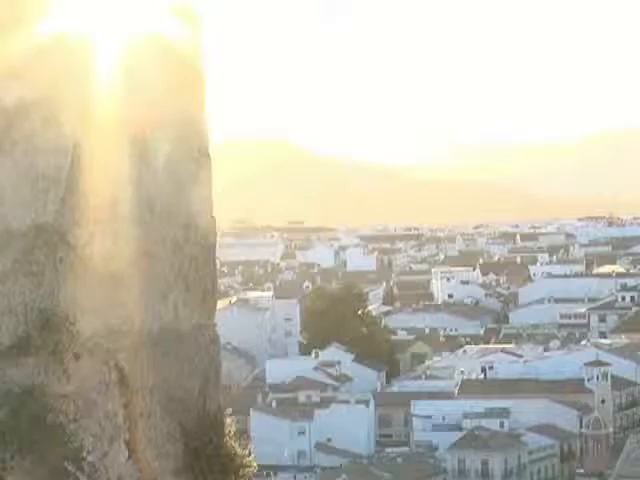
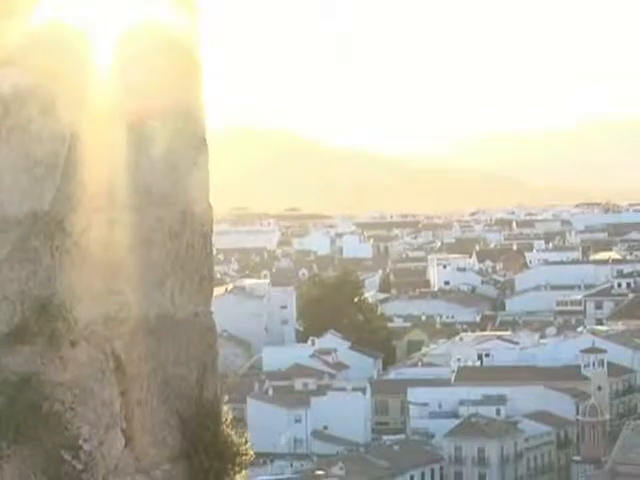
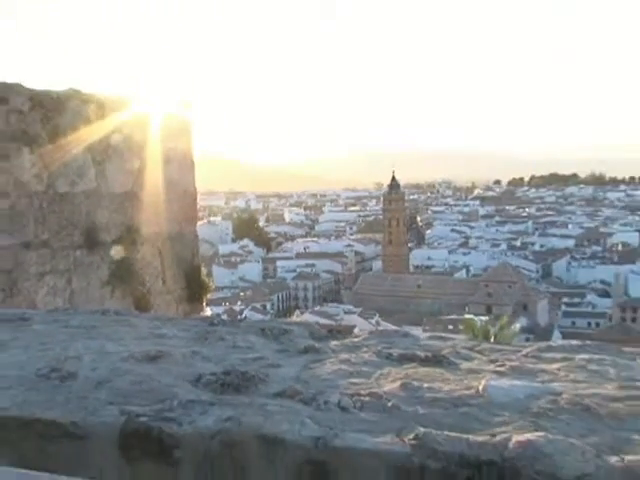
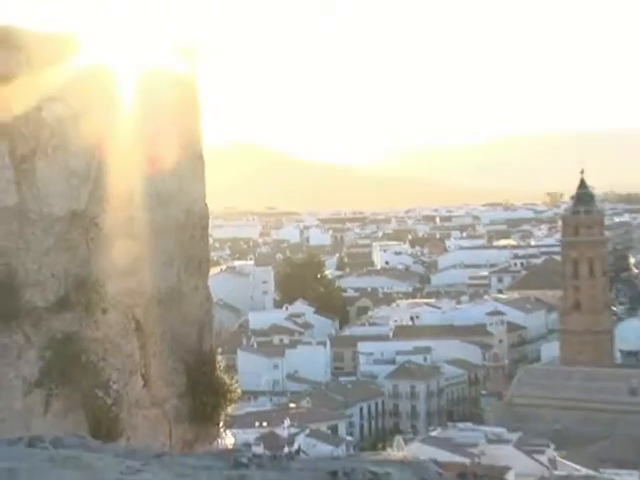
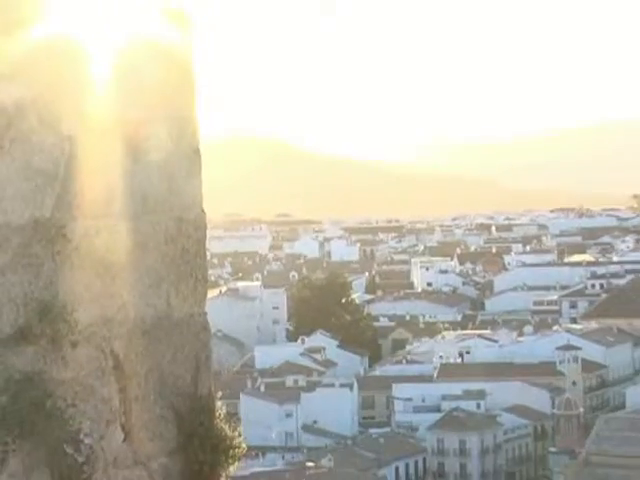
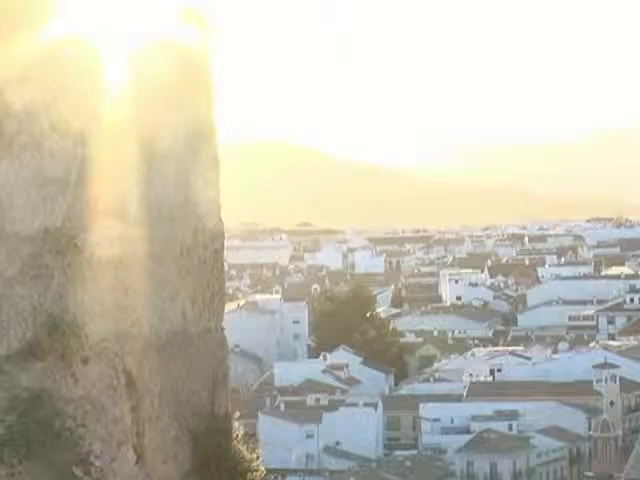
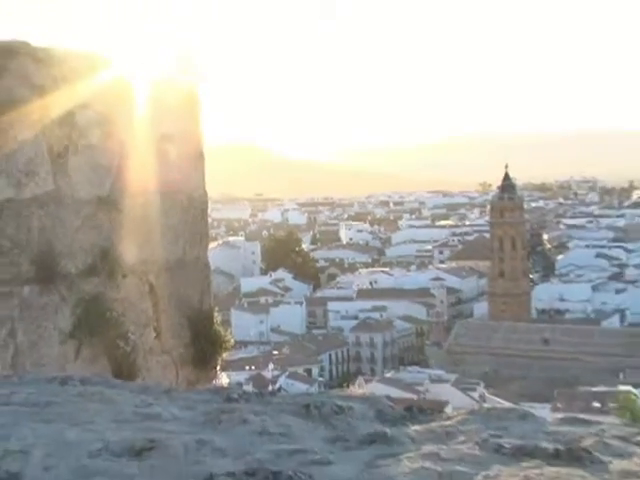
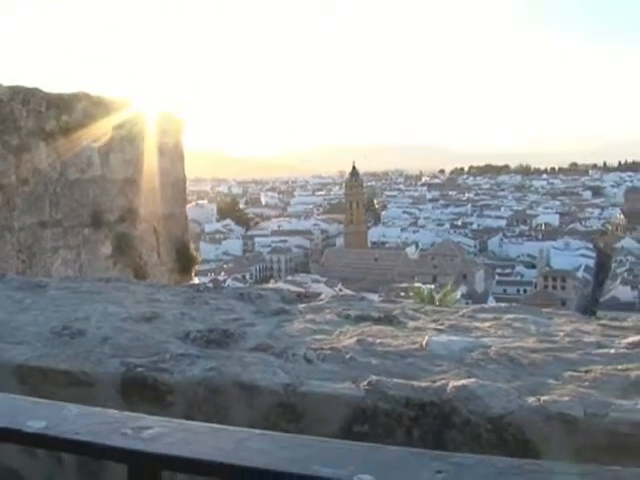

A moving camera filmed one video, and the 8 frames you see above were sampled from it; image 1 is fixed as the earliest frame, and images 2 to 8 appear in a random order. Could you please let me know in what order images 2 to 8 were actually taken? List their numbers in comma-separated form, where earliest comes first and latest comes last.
2, 6, 5, 4, 7, 3, 8
